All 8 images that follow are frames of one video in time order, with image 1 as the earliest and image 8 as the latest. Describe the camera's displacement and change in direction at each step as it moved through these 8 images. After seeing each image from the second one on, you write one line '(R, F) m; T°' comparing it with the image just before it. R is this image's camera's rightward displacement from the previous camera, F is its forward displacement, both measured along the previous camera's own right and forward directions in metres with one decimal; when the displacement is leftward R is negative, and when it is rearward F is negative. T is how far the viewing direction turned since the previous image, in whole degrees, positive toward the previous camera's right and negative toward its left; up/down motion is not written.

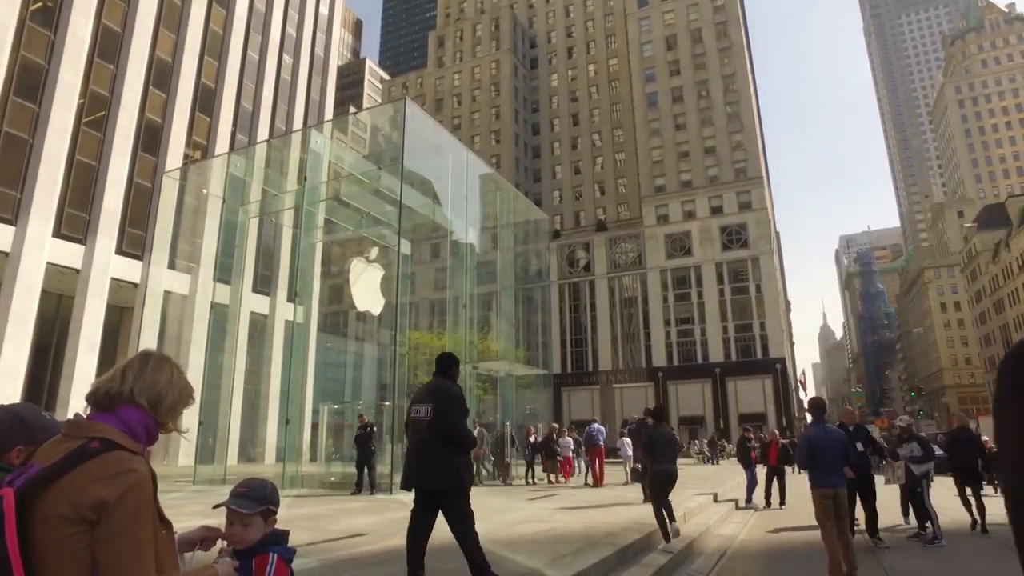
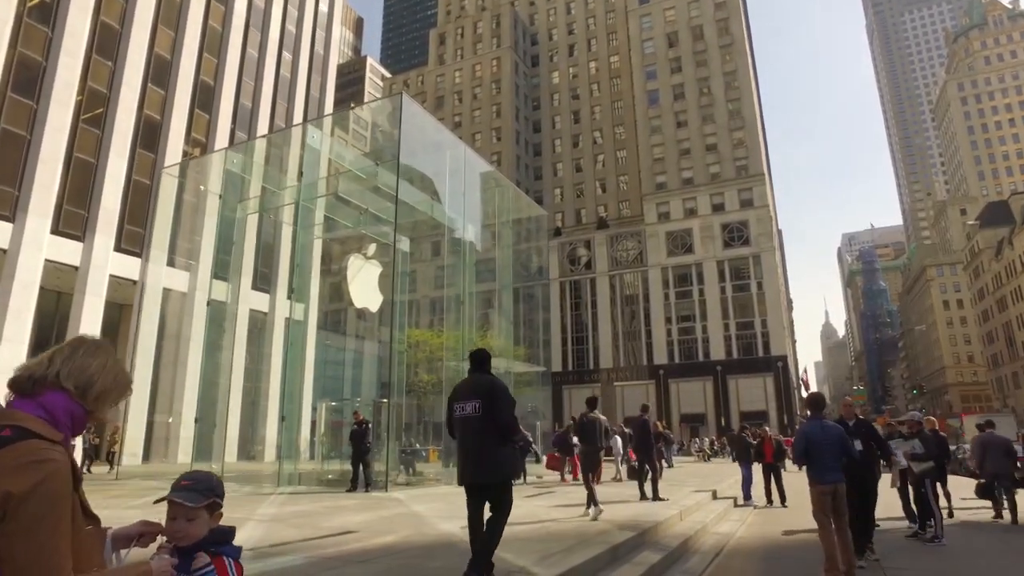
(+0.1, +0.1) m; 0°
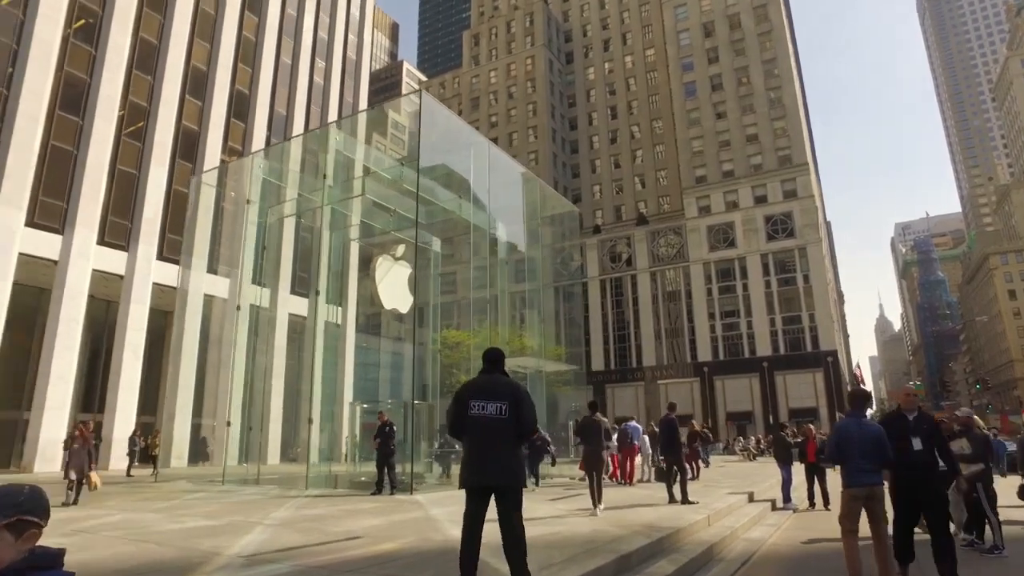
(+0.3, +0.3) m; -4°
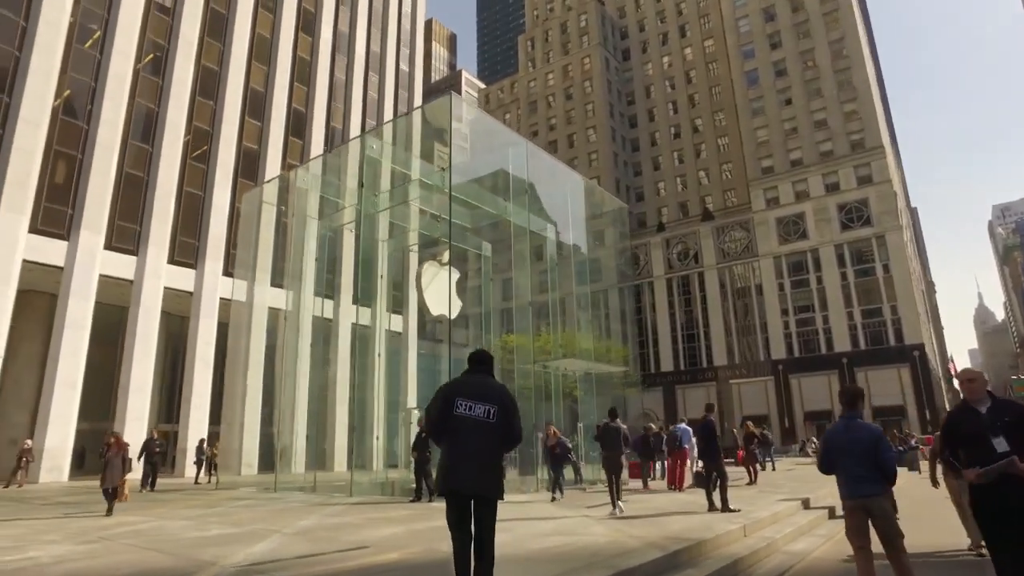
(+0.6, +0.3) m; -6°
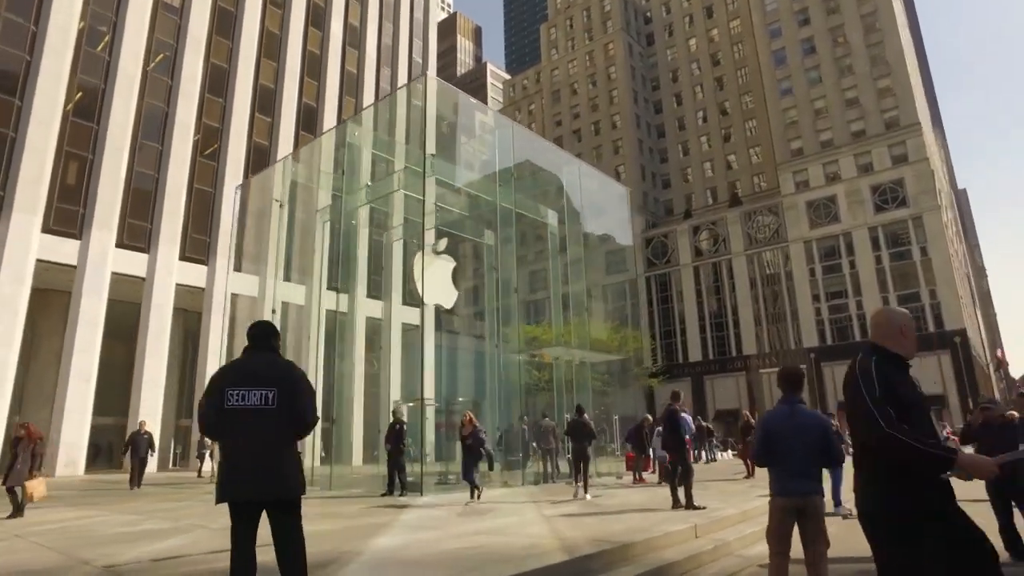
(+1.0, +0.5) m; -3°
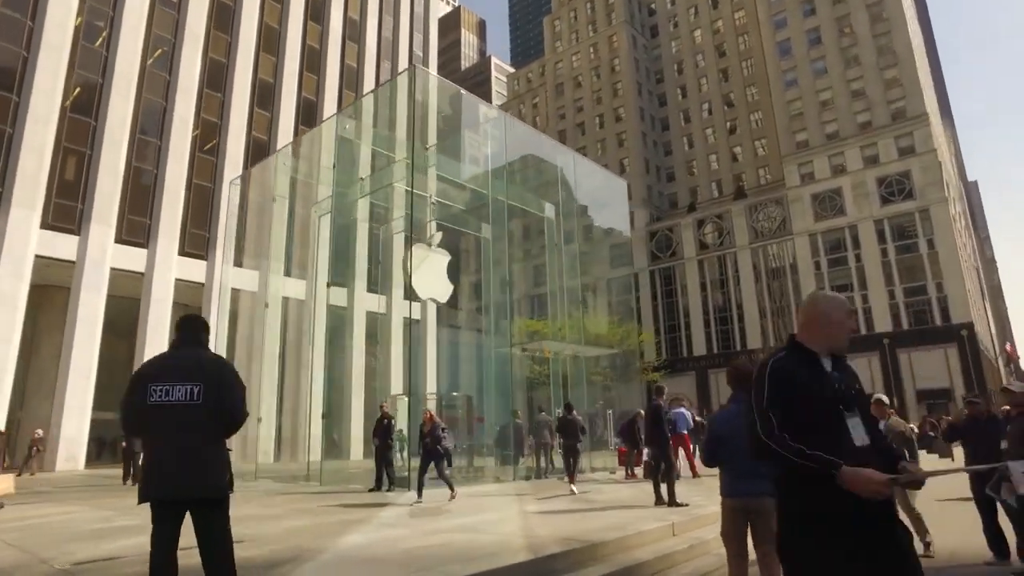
(+0.3, +0.1) m; -1°
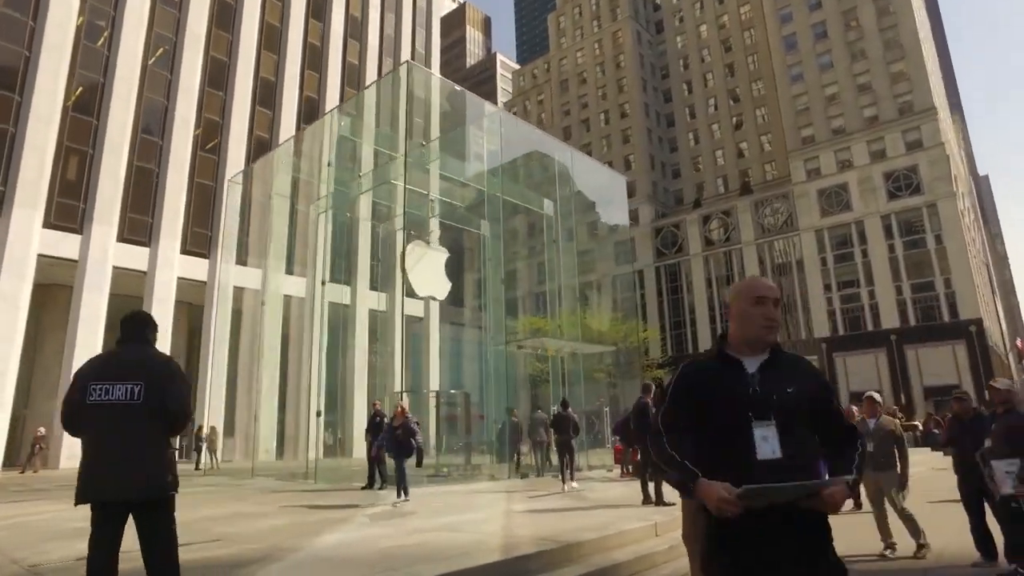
(+0.2, +0.1) m; -1°
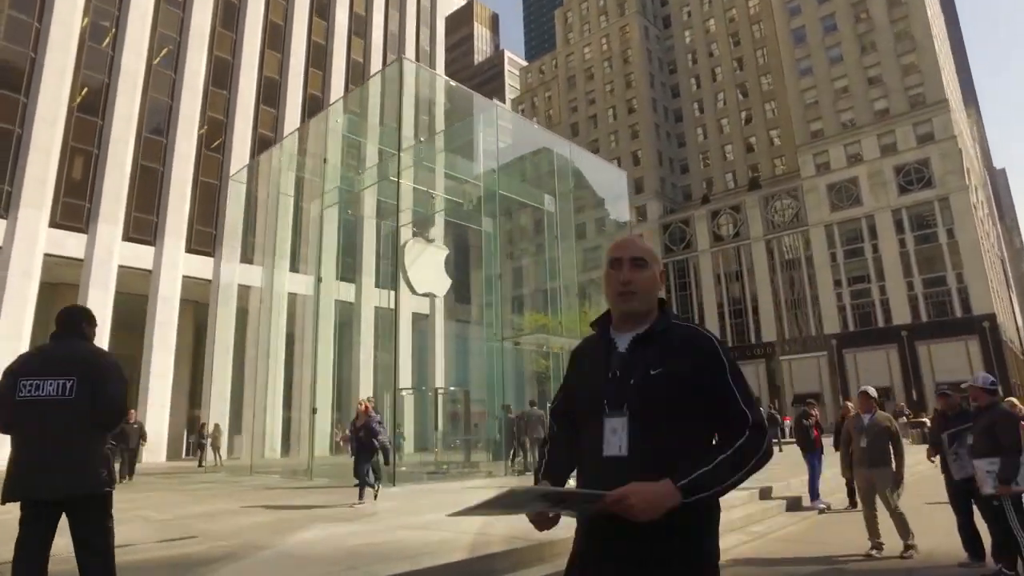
(+0.3, +0.1) m; -1°
